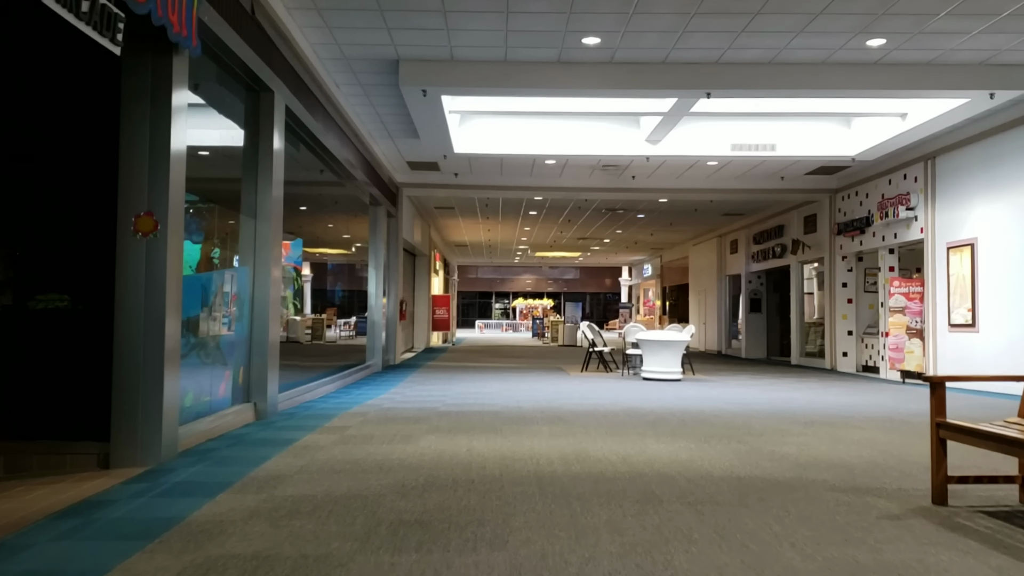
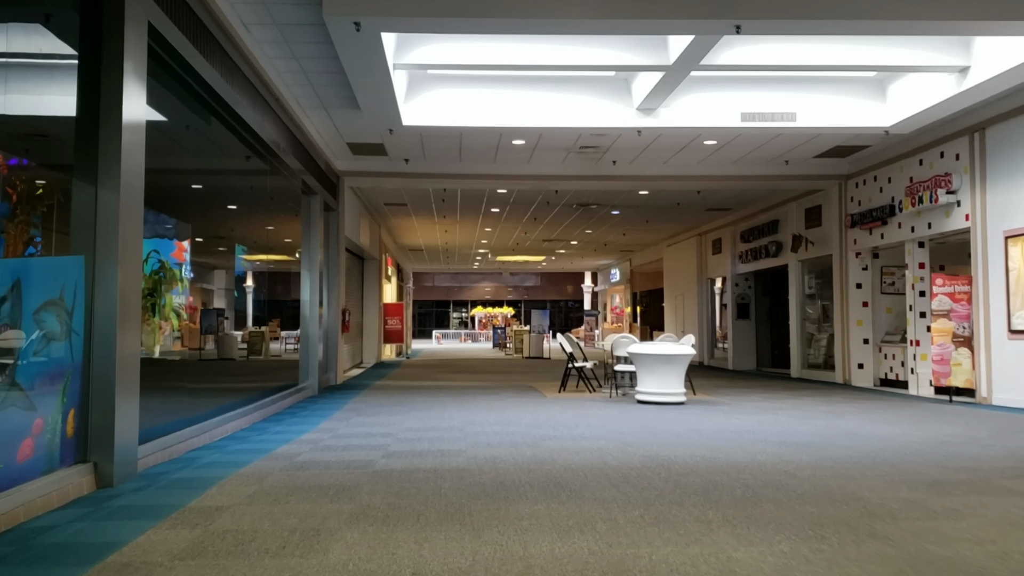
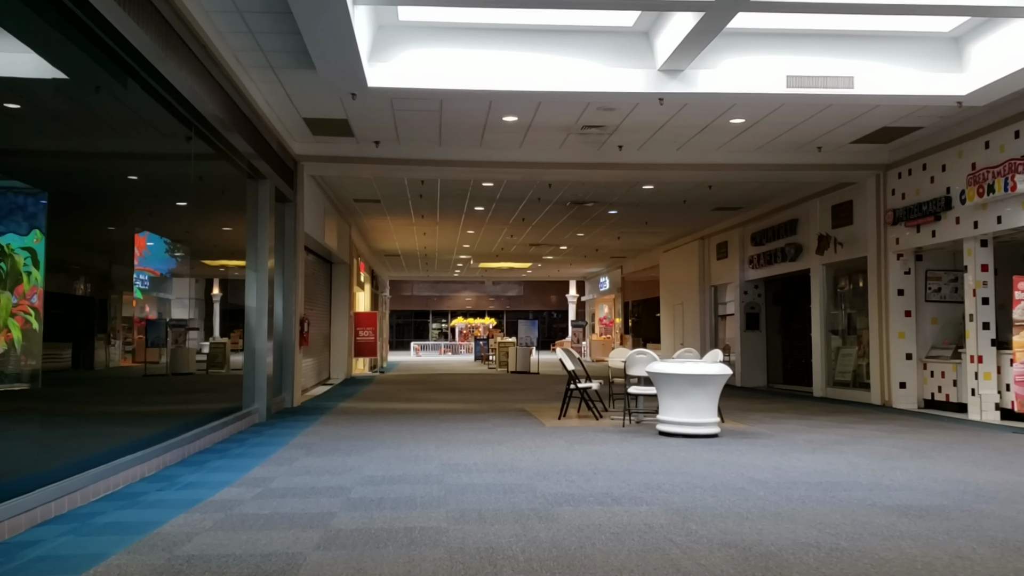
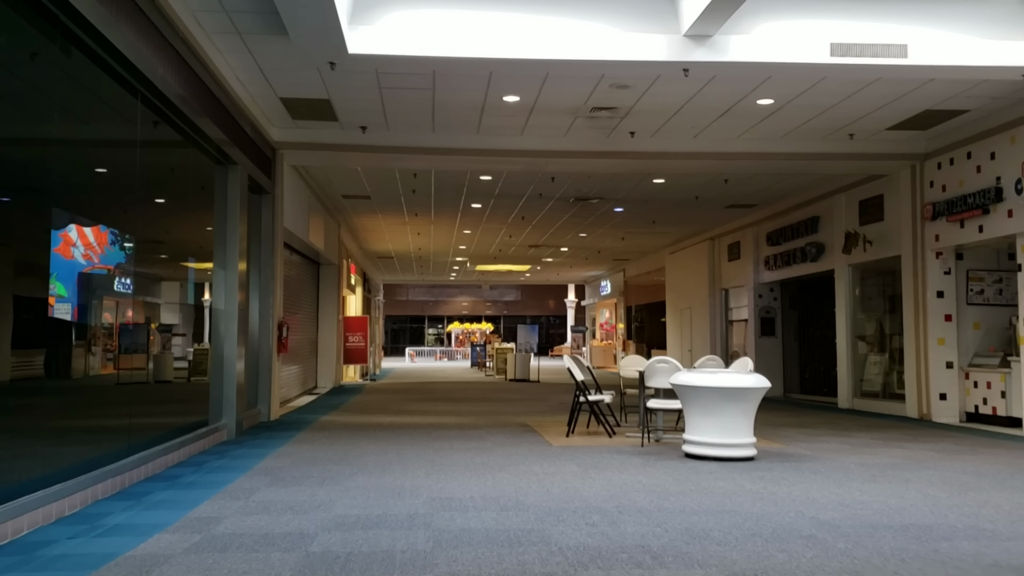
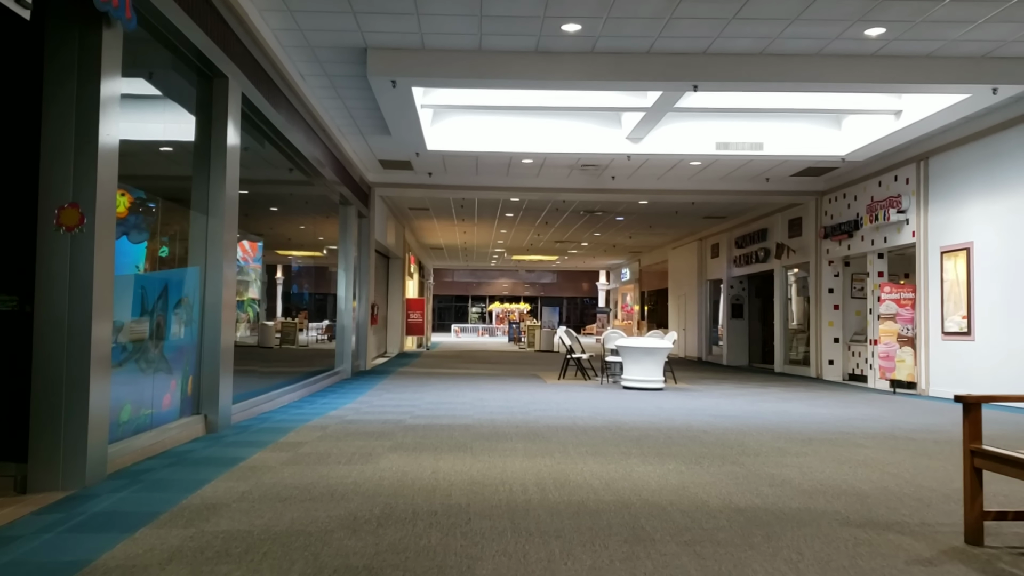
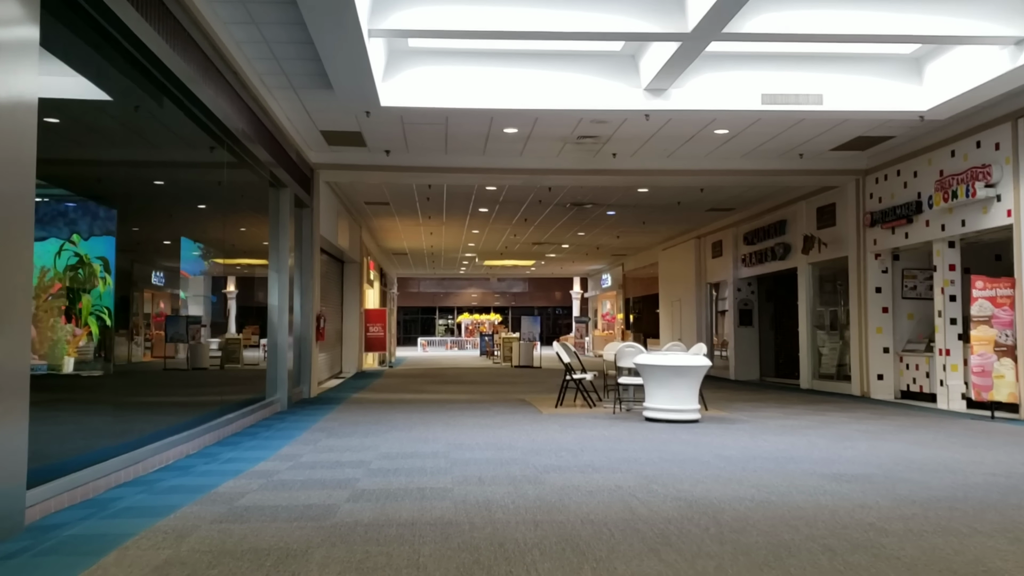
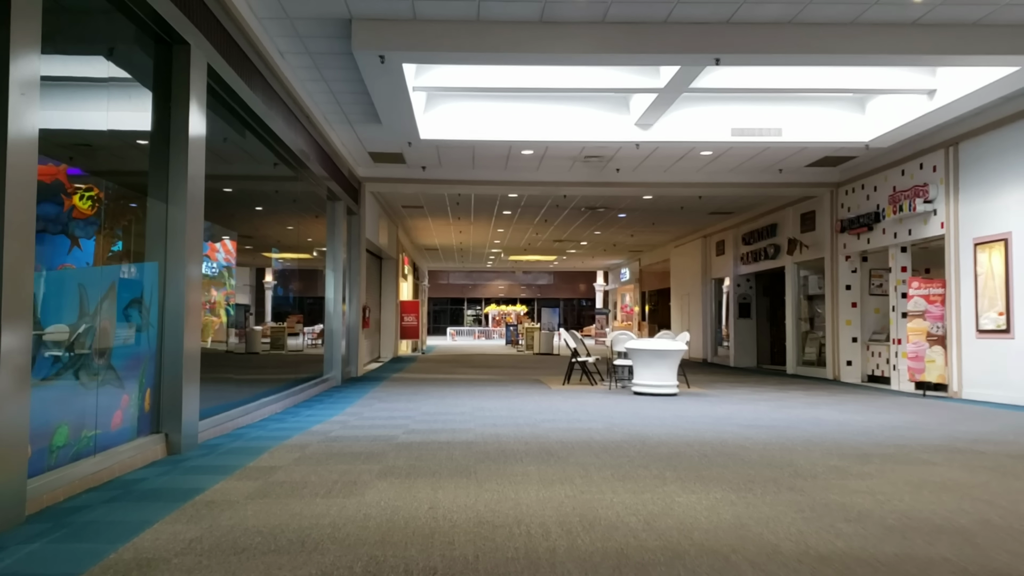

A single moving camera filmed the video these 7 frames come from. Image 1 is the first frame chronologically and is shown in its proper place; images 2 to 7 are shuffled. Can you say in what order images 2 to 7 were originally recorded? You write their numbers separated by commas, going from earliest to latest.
5, 7, 2, 6, 3, 4
